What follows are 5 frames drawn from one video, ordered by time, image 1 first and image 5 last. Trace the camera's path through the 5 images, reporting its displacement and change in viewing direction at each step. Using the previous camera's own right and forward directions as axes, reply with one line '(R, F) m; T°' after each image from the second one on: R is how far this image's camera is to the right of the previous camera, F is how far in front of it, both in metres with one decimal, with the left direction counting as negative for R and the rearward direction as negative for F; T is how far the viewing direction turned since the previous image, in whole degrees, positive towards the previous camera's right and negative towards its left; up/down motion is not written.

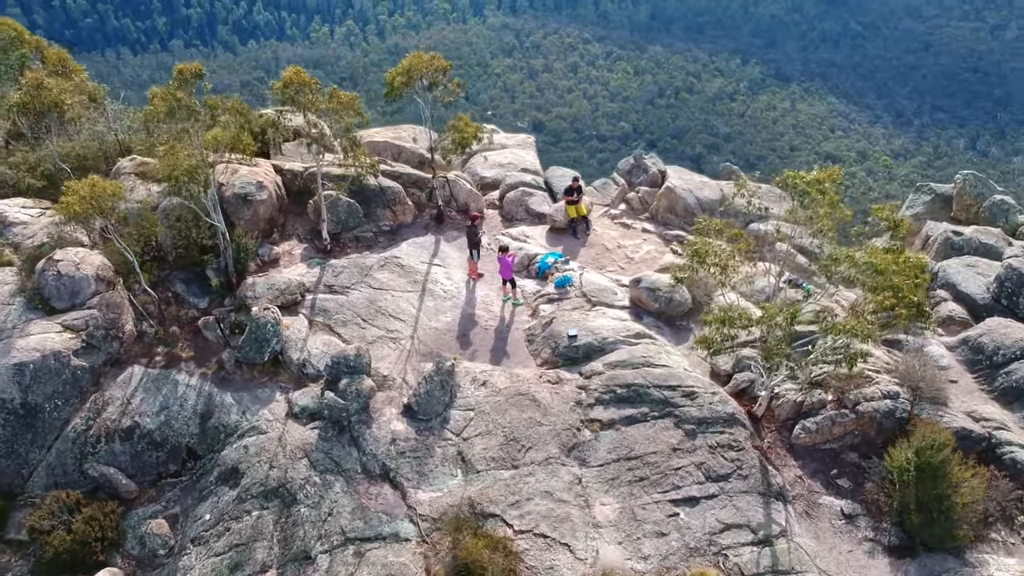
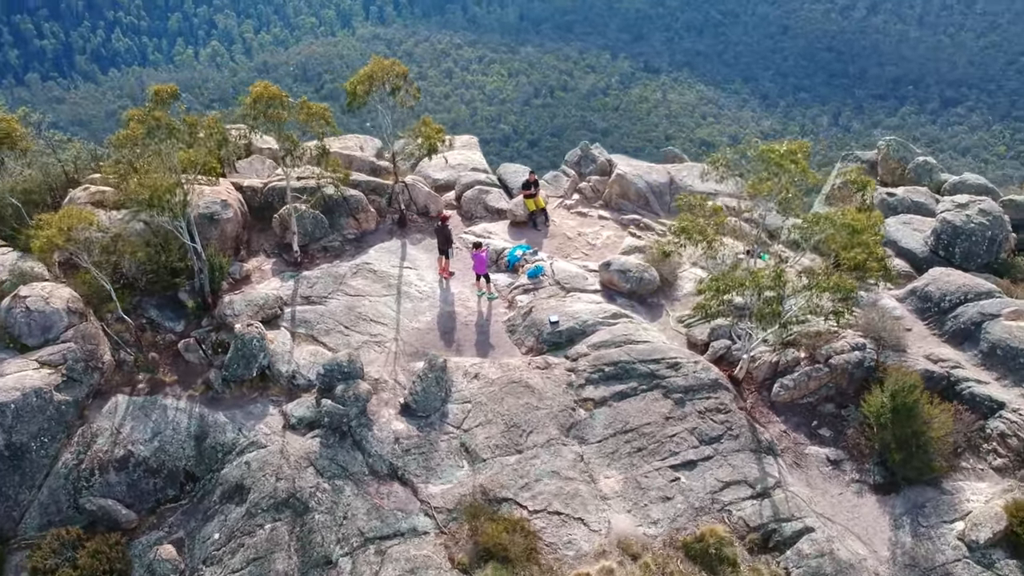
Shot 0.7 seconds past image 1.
(-1.7, -0.5) m; +6°
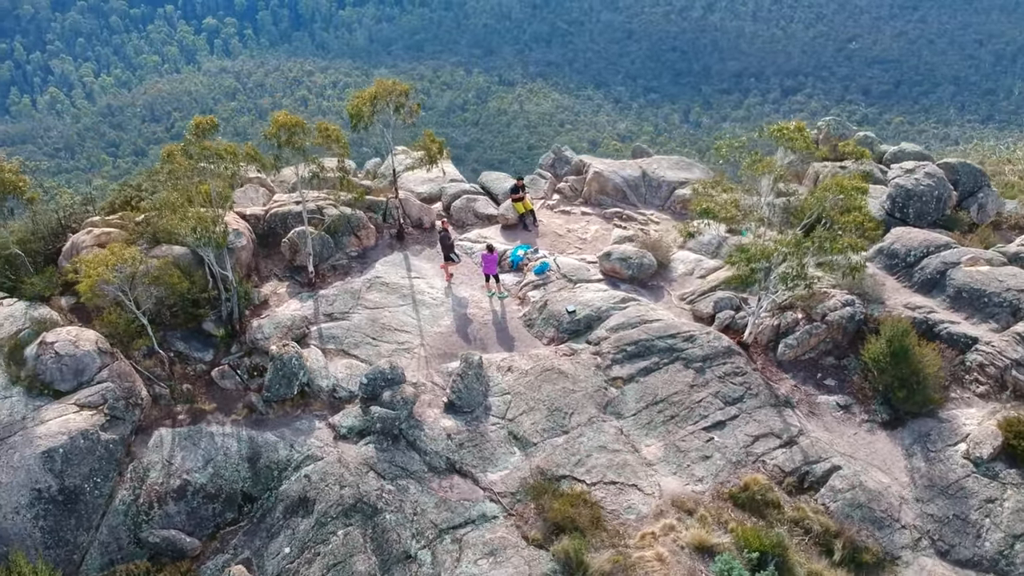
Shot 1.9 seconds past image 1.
(-3.0, -1.1) m; +7°
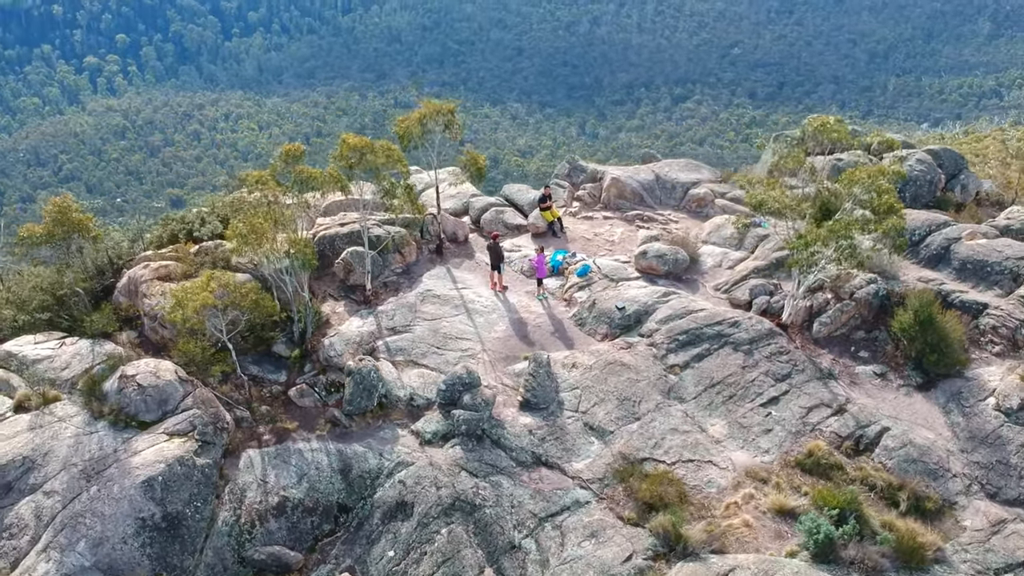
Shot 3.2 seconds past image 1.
(-3.3, -1.0) m; +6°
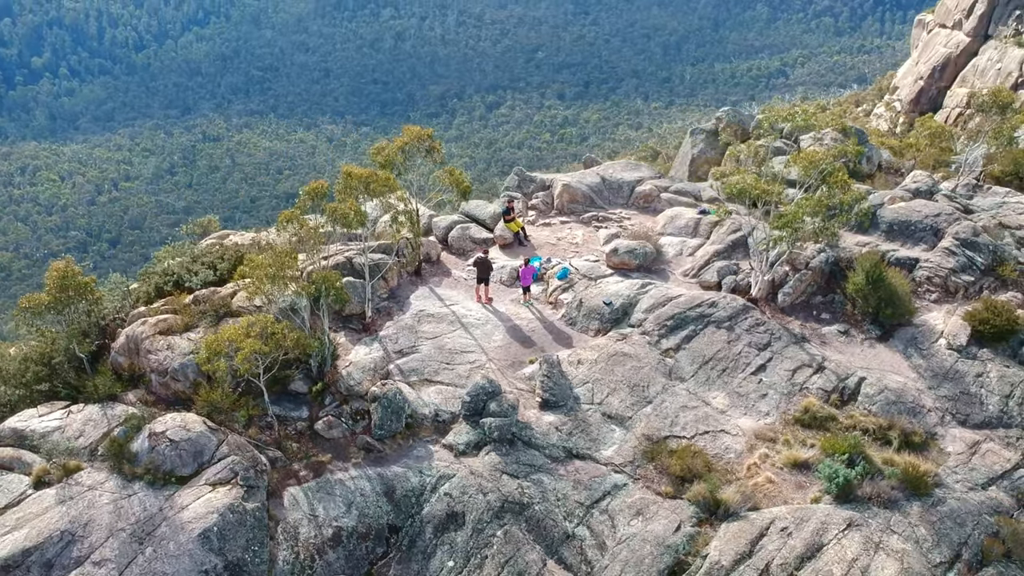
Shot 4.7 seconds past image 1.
(-3.7, -0.8) m; +10°
